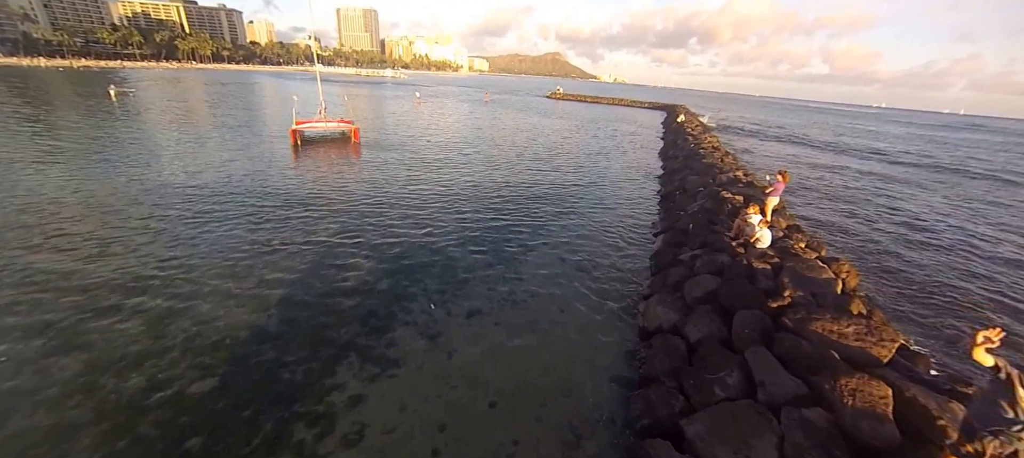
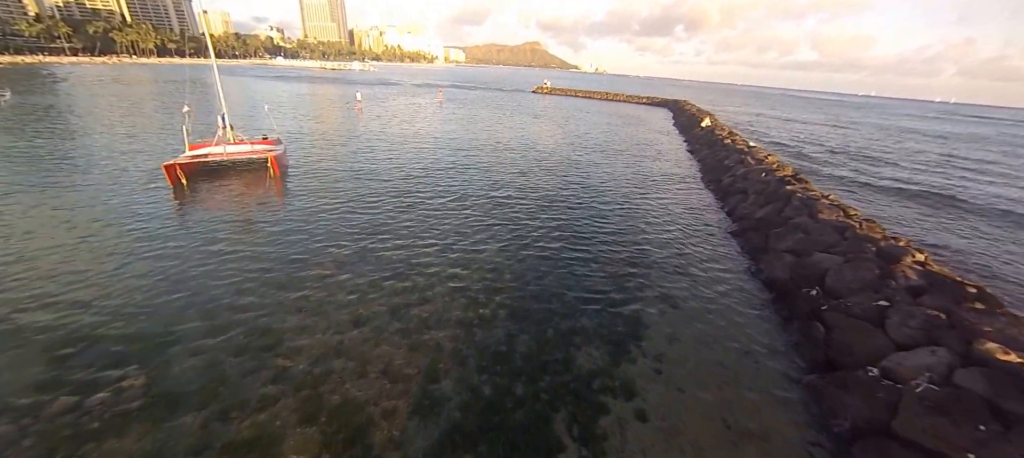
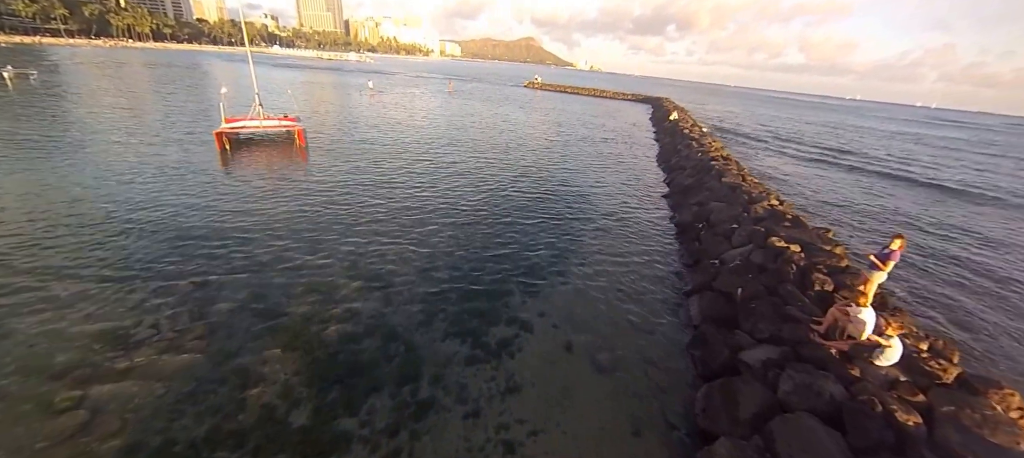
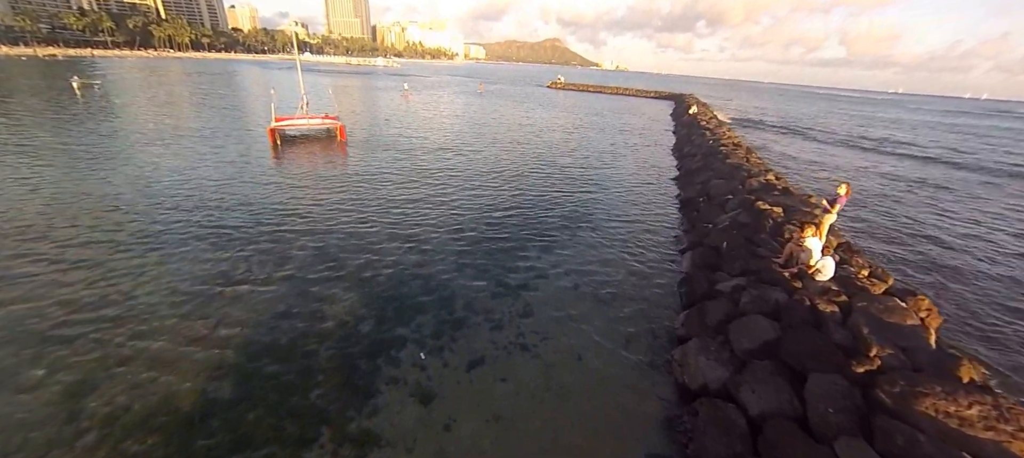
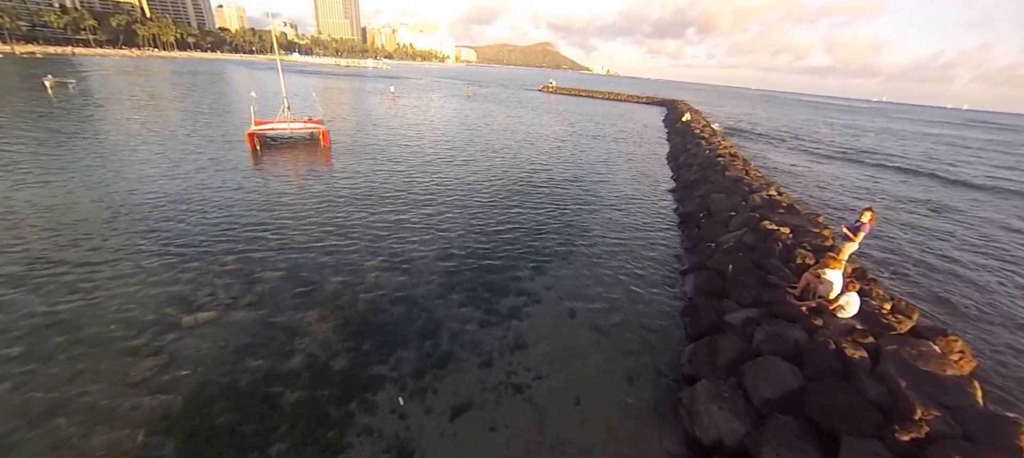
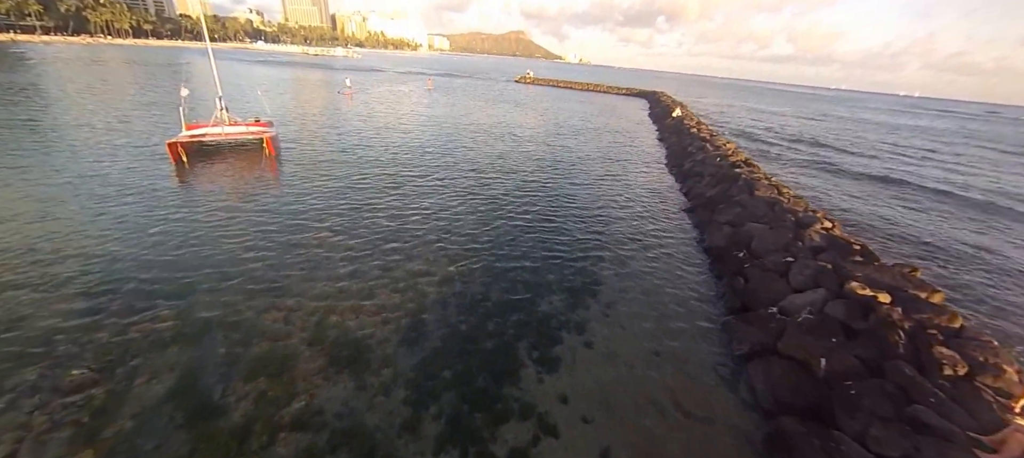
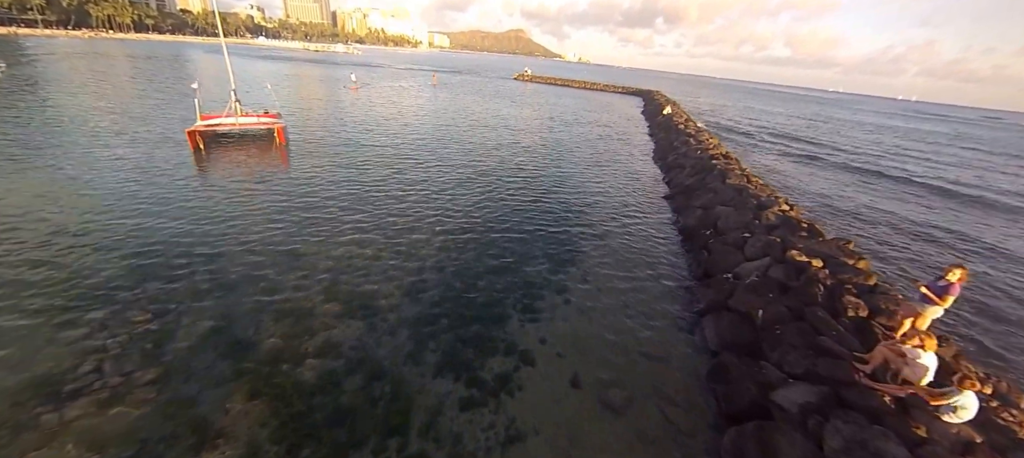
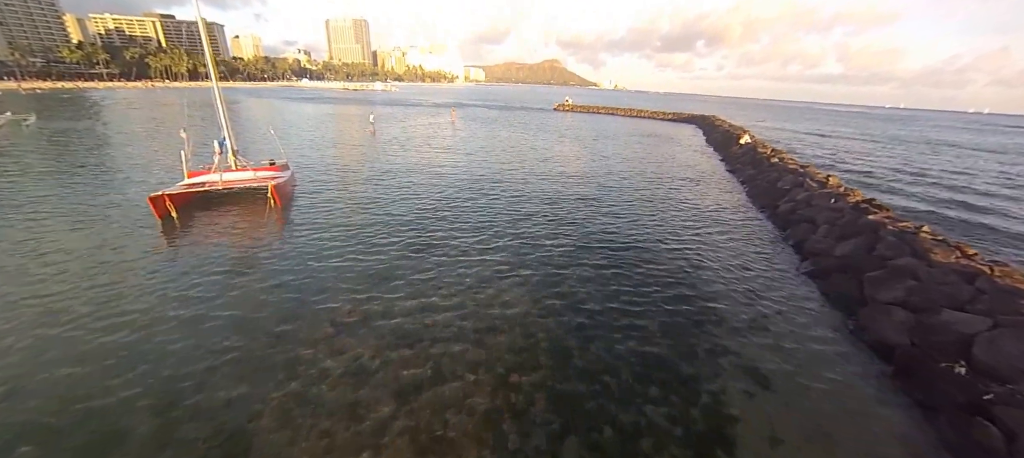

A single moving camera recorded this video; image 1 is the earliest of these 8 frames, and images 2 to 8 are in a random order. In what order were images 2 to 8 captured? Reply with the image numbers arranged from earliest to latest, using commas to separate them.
4, 5, 3, 7, 6, 2, 8
